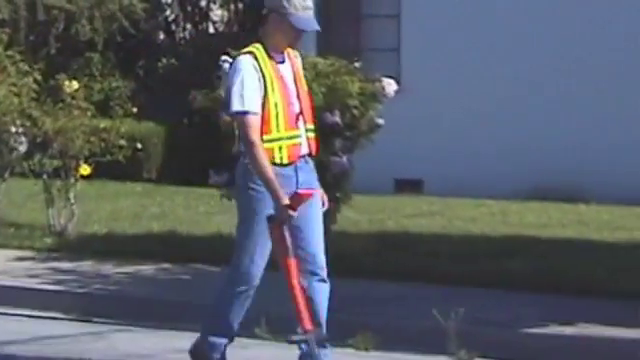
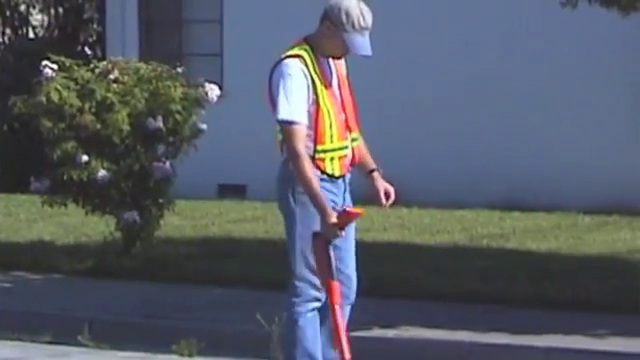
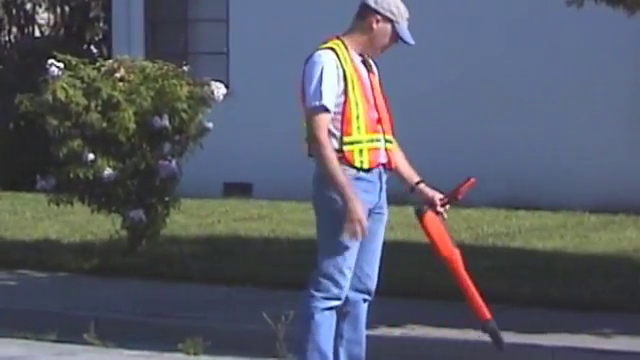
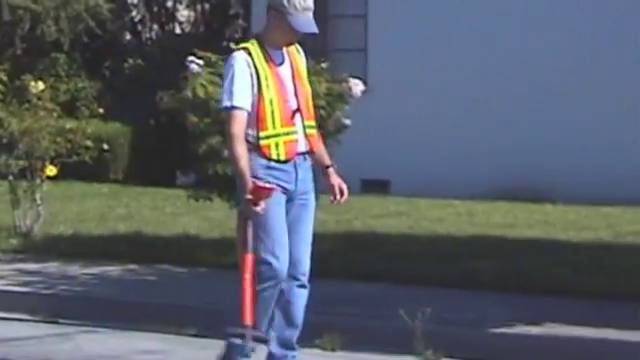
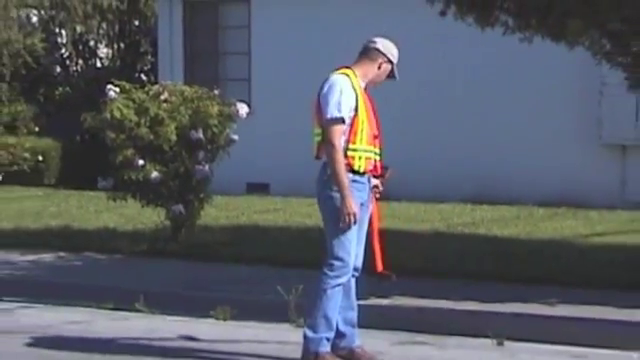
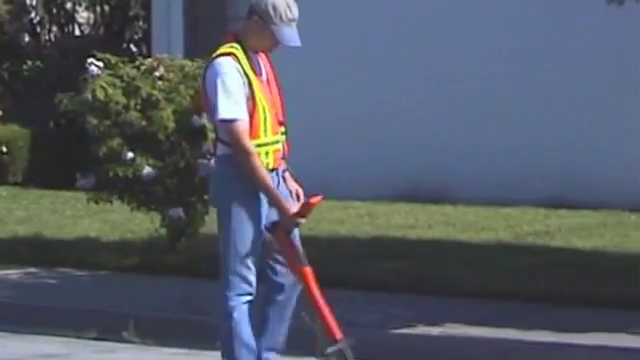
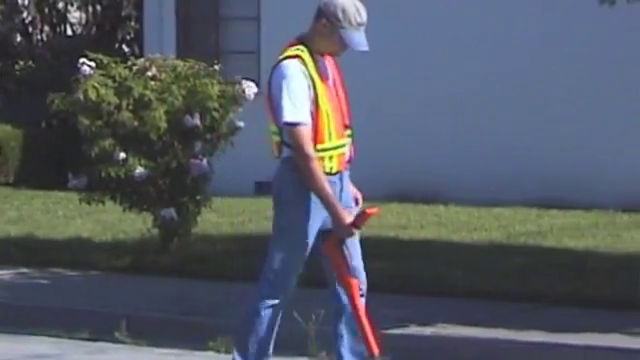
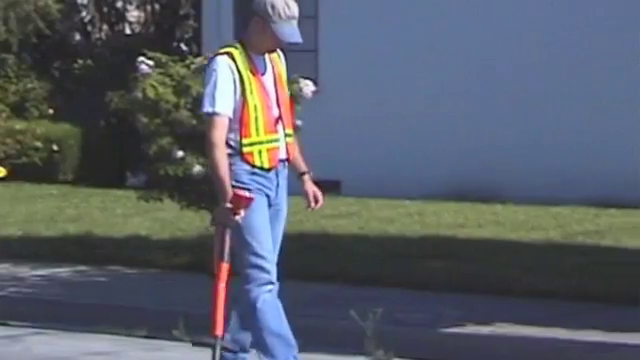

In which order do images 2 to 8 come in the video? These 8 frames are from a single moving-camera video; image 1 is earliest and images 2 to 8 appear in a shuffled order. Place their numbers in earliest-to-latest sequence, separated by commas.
4, 8, 6, 7, 2, 3, 5
